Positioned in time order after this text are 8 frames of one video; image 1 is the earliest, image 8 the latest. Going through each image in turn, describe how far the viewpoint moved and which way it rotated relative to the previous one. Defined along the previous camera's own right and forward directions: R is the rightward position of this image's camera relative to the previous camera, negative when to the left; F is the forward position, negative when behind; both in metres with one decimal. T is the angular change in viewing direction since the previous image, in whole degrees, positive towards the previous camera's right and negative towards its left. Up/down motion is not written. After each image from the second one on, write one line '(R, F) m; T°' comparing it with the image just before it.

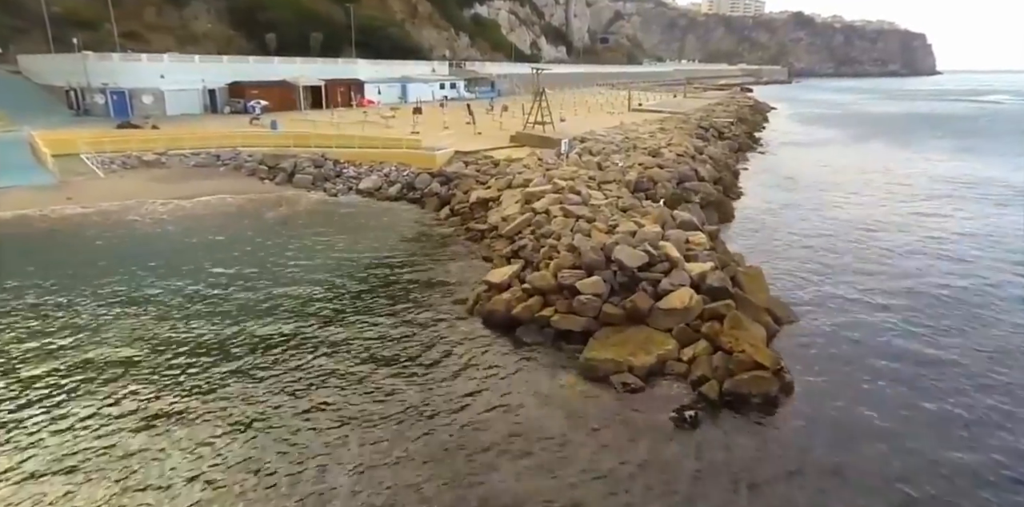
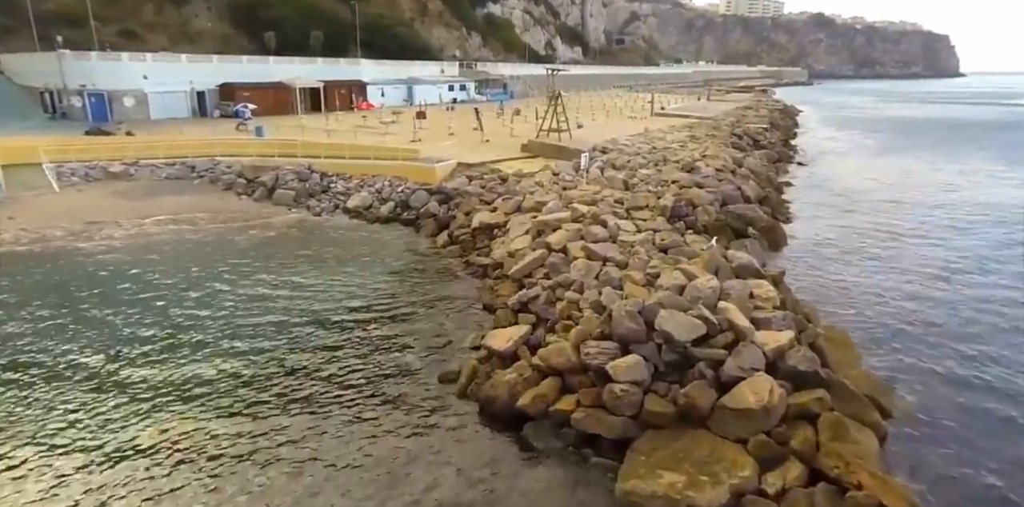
(+0.1, +2.8) m; -1°
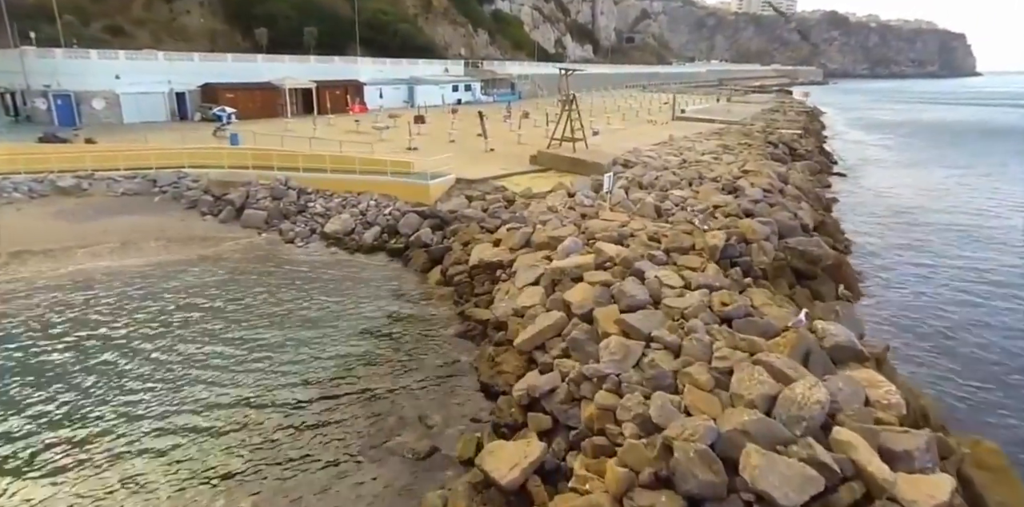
(0.0, +2.7) m; -1°
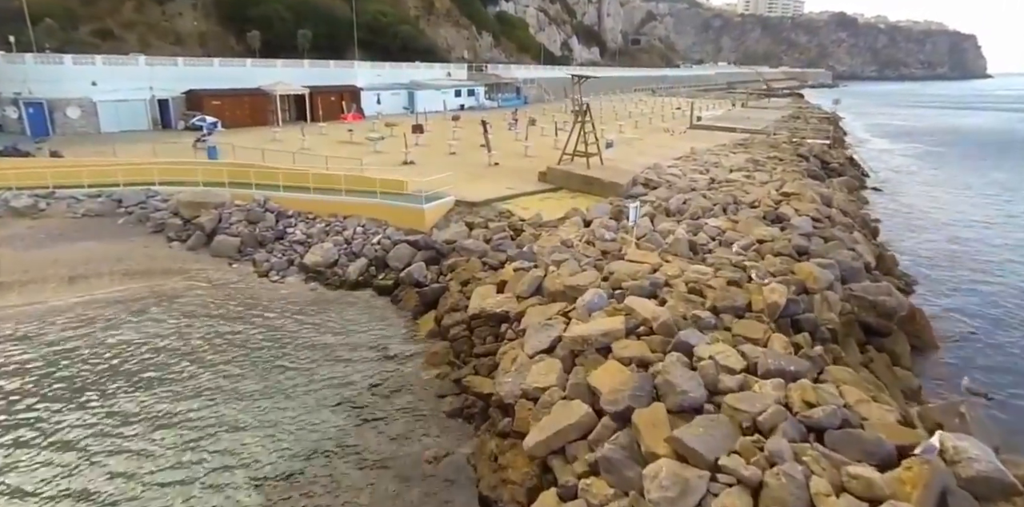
(-0.1, +2.0) m; 0°
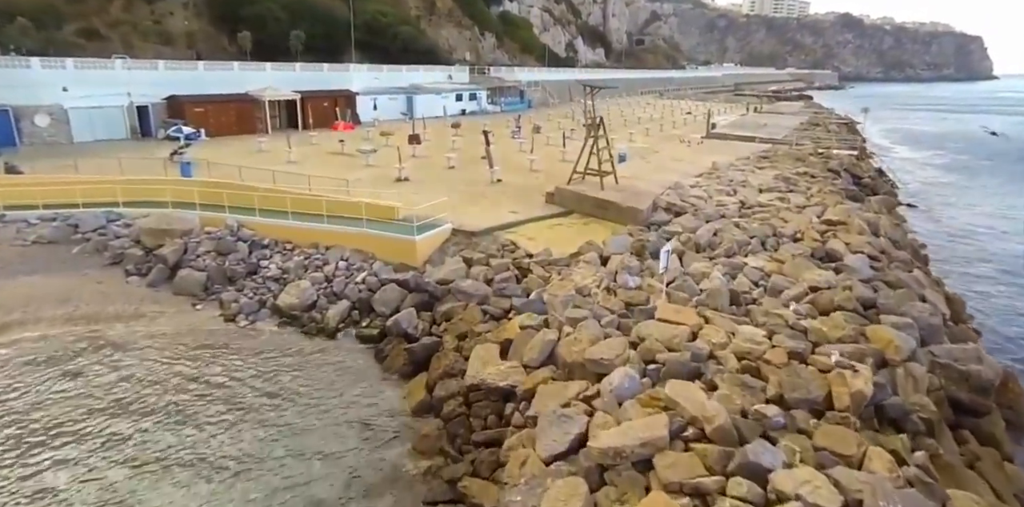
(-0.1, +1.8) m; 0°
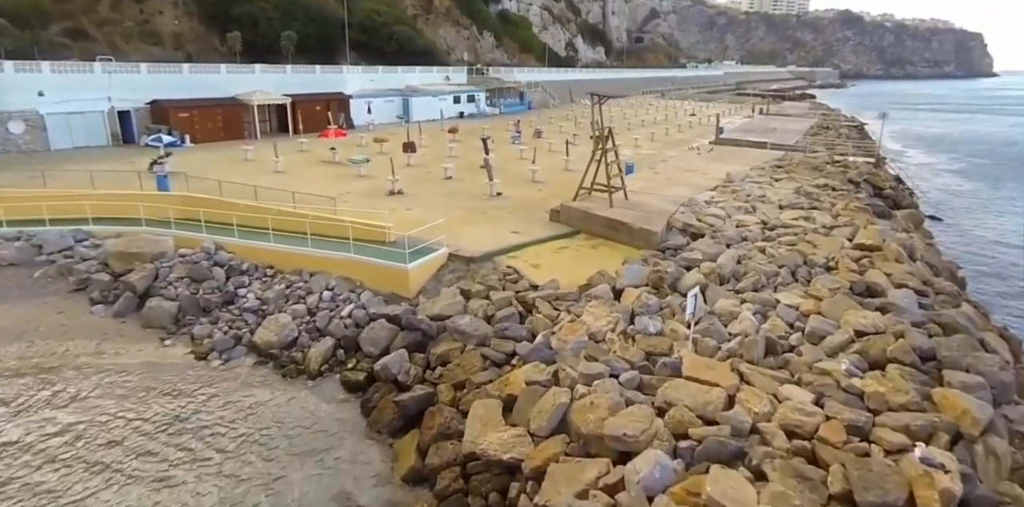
(-0.1, +1.1) m; 0°
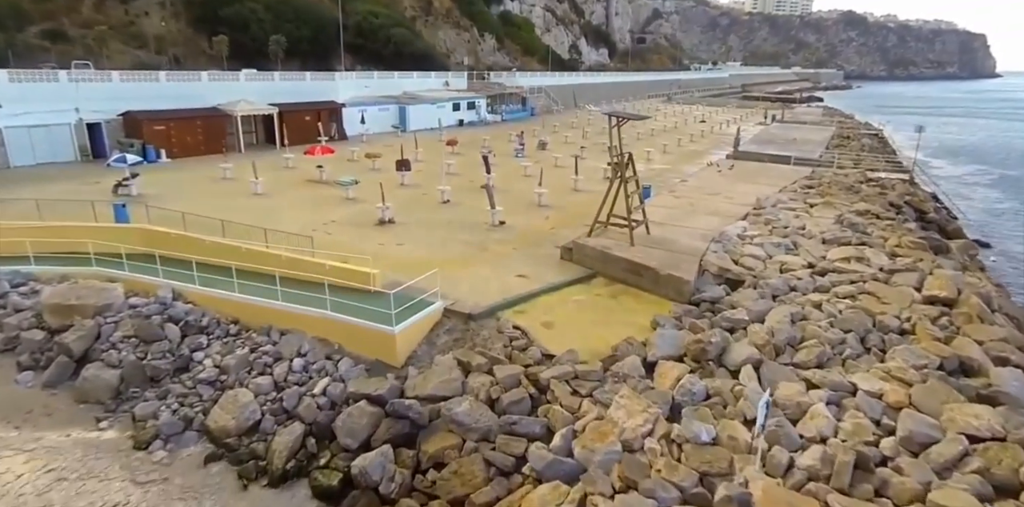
(-0.1, +1.8) m; 0°
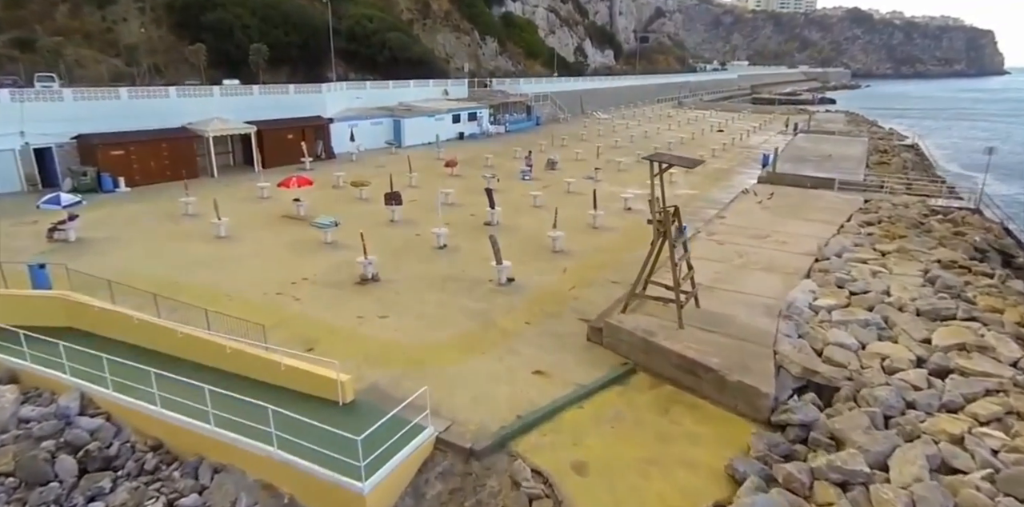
(-0.2, +2.7) m; 0°
